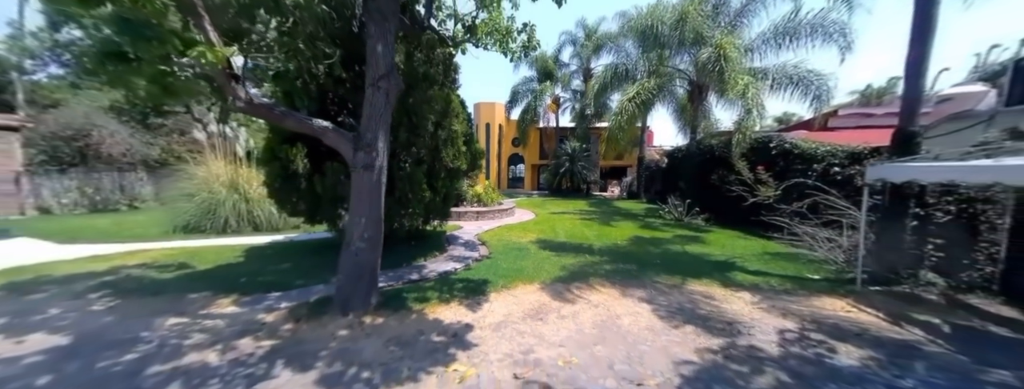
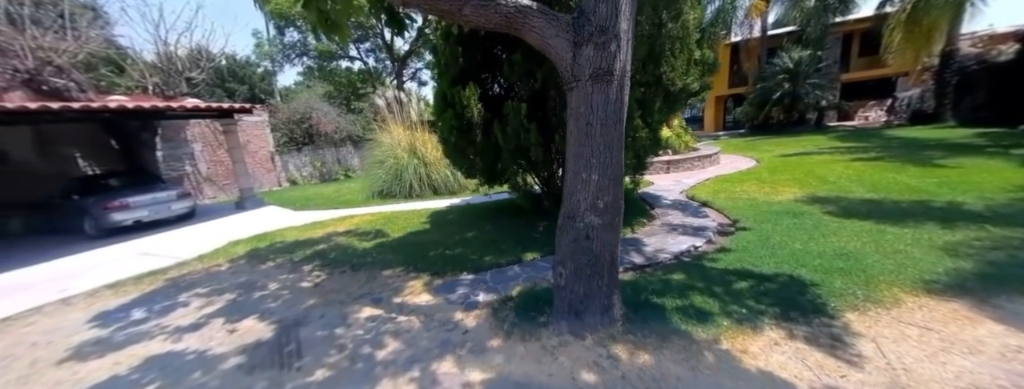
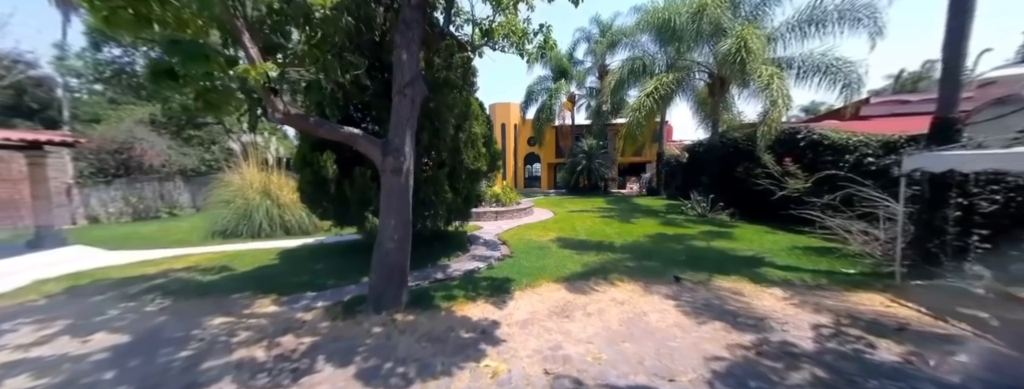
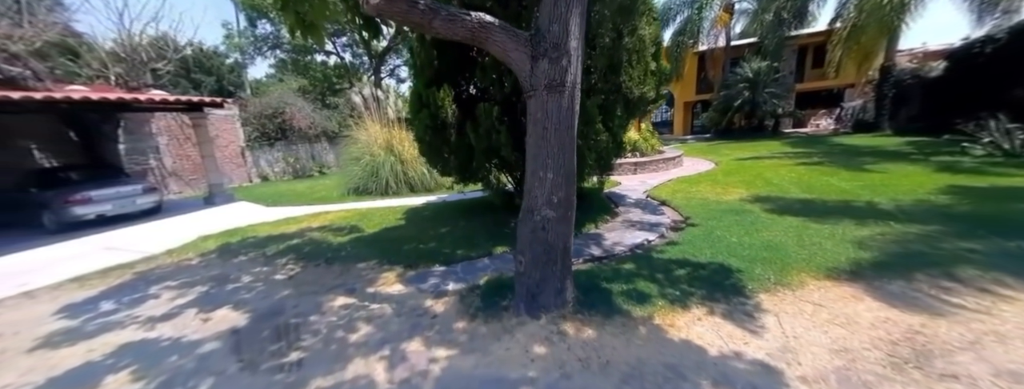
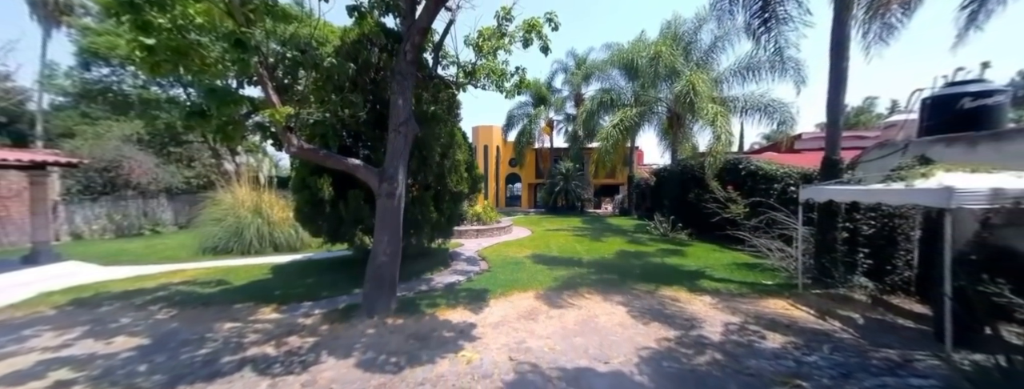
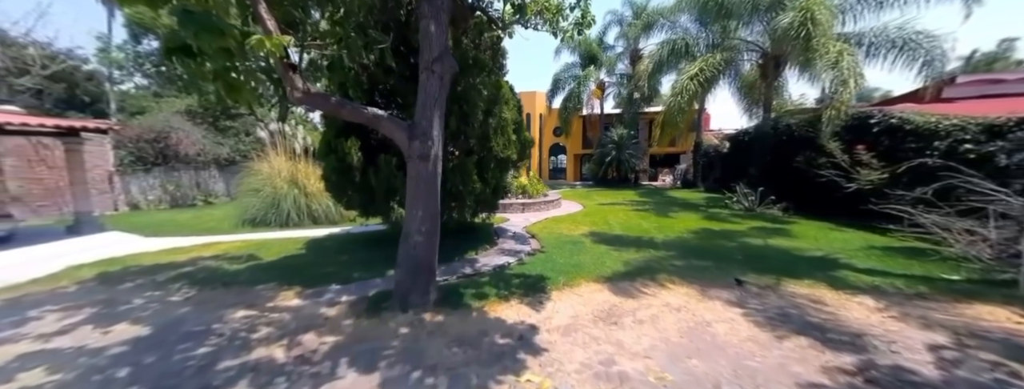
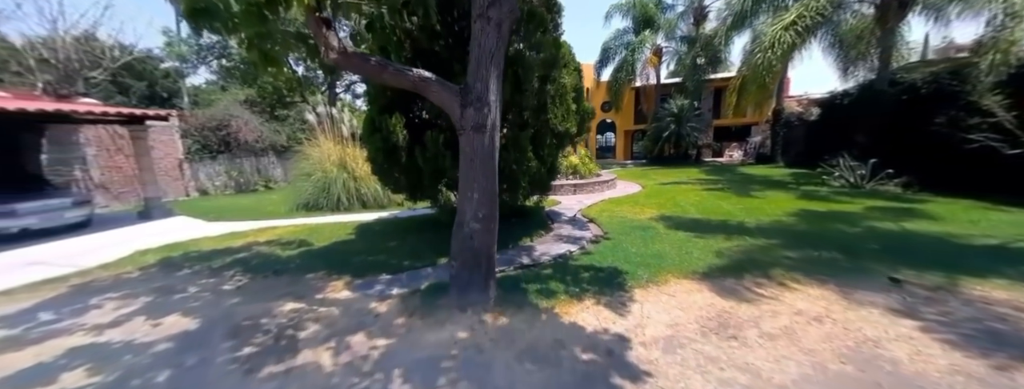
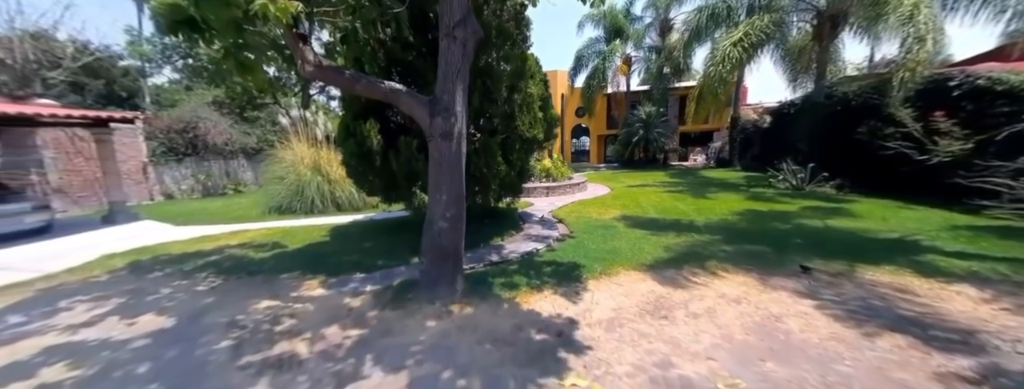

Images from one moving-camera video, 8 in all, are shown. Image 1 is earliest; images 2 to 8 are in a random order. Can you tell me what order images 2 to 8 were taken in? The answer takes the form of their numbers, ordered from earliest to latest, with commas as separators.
5, 3, 6, 8, 7, 4, 2
